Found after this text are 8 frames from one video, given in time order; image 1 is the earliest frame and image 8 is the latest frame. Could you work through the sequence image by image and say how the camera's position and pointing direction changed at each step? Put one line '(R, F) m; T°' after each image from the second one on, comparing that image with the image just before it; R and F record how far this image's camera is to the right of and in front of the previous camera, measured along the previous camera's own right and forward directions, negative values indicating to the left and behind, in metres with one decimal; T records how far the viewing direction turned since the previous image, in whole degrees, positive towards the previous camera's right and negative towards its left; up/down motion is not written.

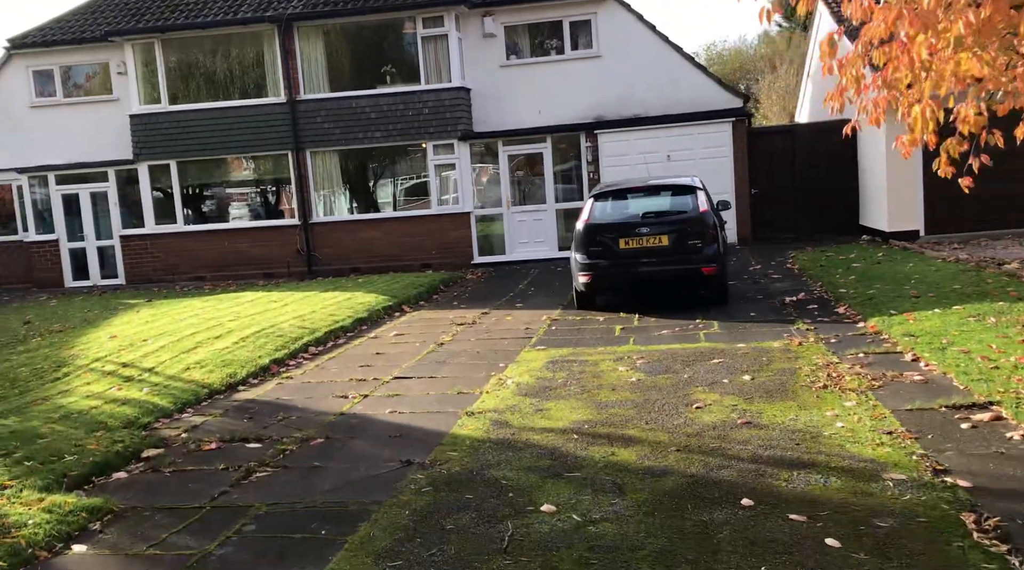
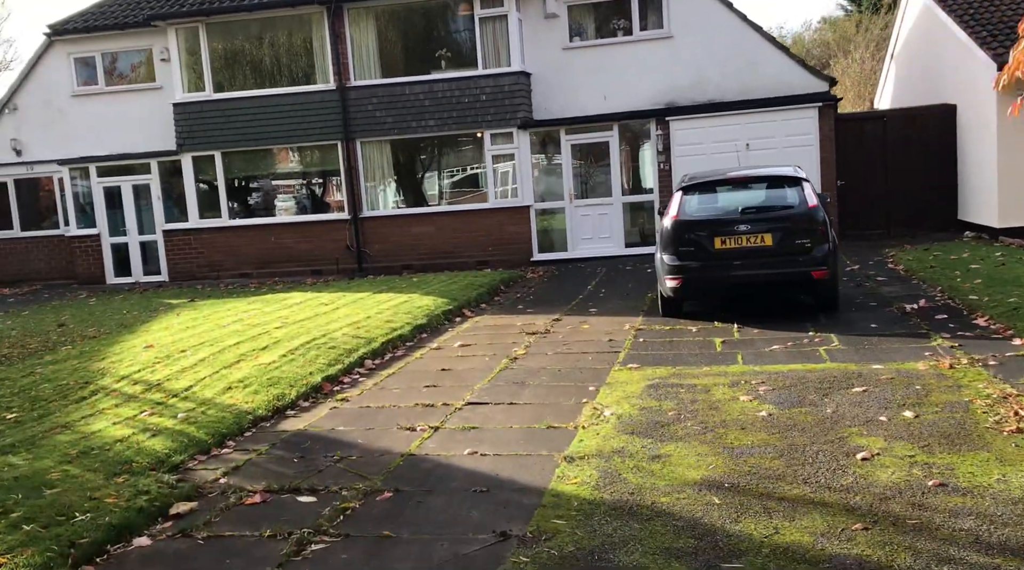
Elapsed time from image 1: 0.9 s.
(-0.4, +1.3) m; -2°
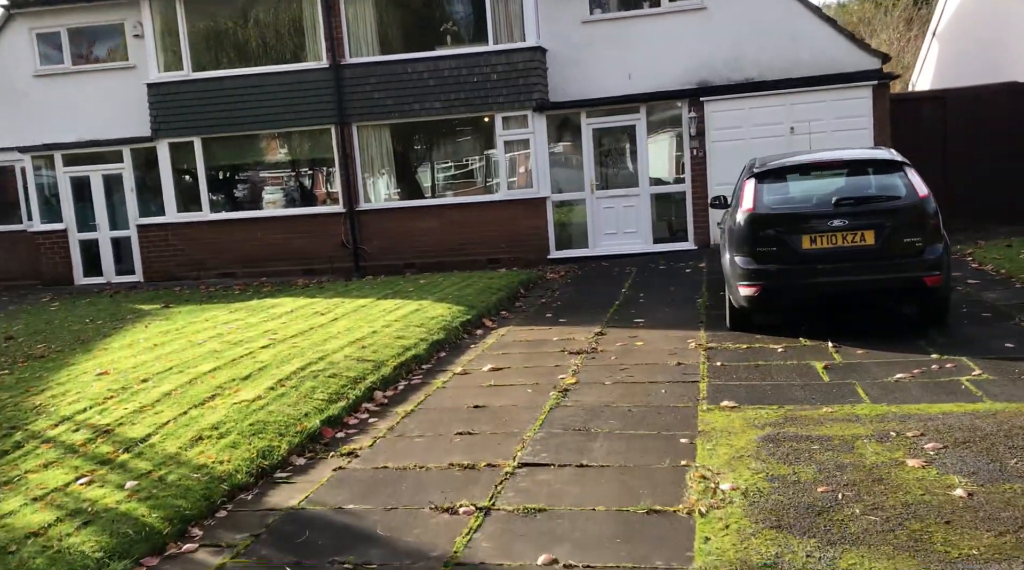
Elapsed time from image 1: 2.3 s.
(-0.4, +1.9) m; +1°
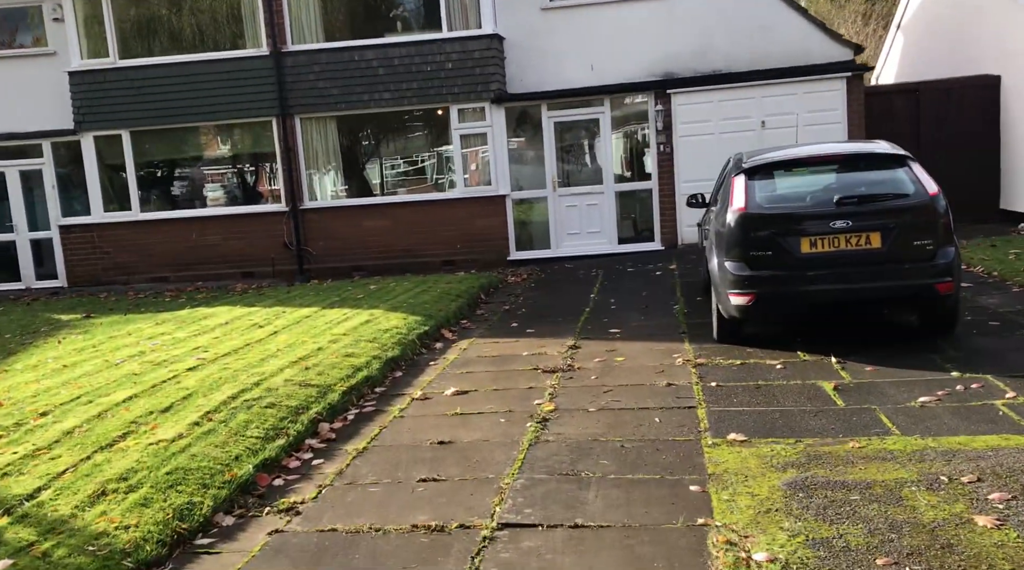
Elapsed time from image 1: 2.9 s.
(-0.1, +1.0) m; +3°
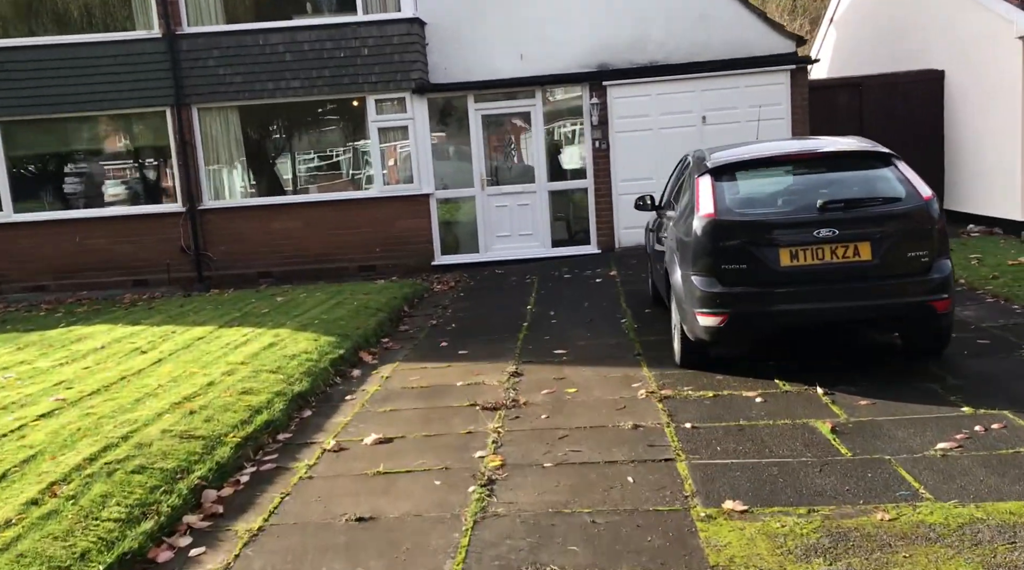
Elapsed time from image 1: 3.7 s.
(-0.1, +1.2) m; +5°
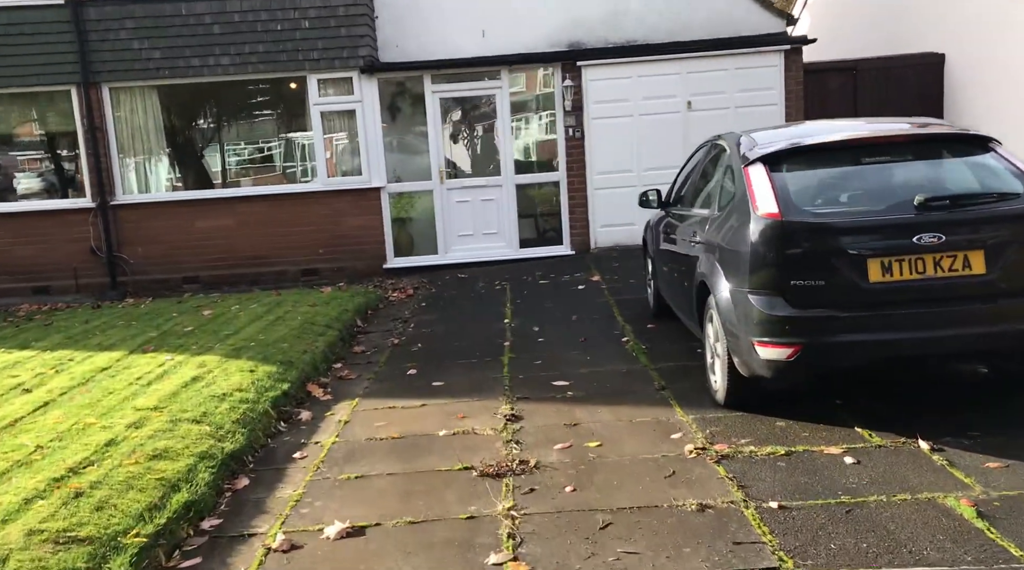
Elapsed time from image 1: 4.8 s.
(-0.3, +1.6) m; +4°
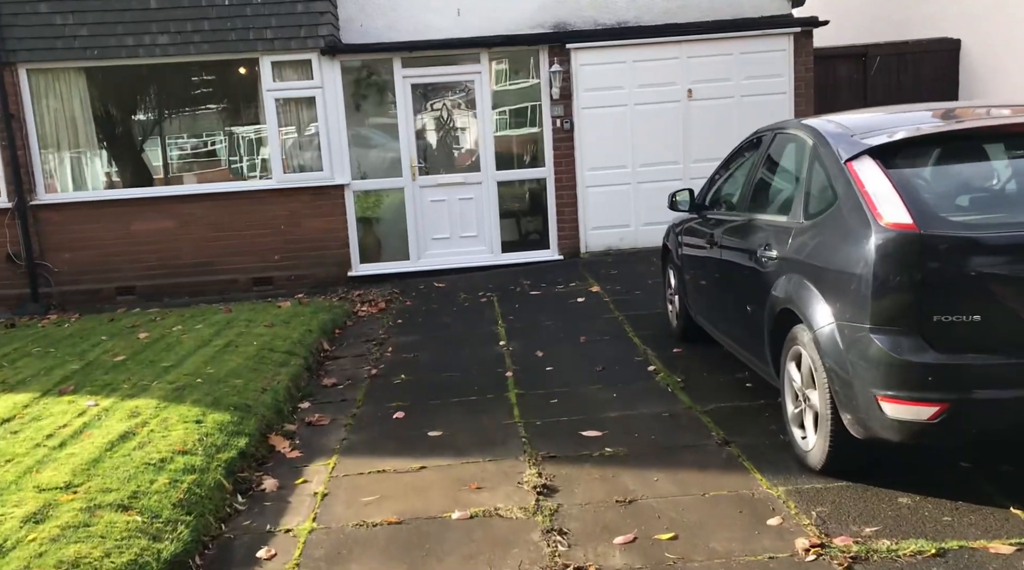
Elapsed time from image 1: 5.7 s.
(-0.4, +1.3) m; +3°
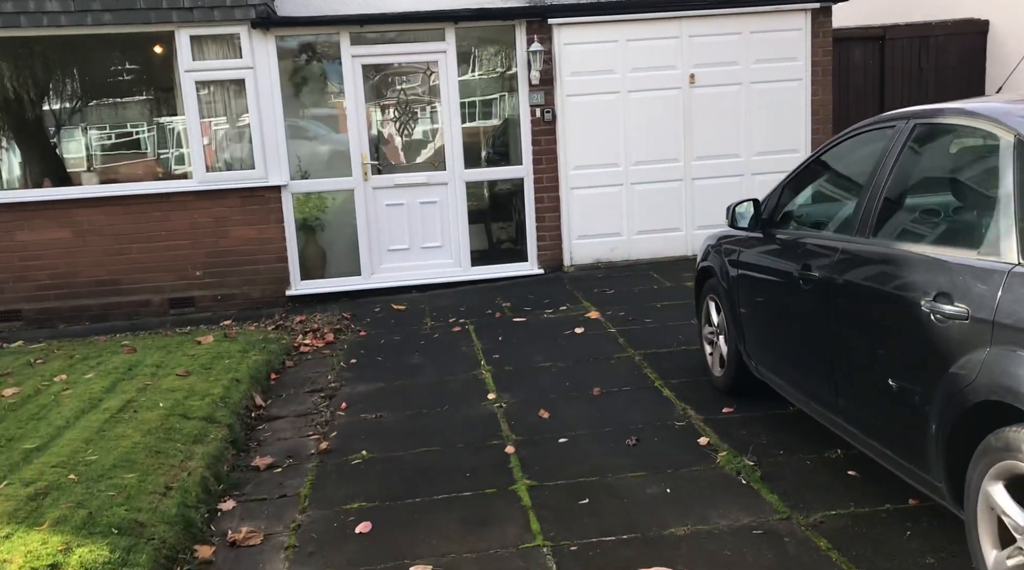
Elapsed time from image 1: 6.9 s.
(-0.3, +1.8) m; +4°
